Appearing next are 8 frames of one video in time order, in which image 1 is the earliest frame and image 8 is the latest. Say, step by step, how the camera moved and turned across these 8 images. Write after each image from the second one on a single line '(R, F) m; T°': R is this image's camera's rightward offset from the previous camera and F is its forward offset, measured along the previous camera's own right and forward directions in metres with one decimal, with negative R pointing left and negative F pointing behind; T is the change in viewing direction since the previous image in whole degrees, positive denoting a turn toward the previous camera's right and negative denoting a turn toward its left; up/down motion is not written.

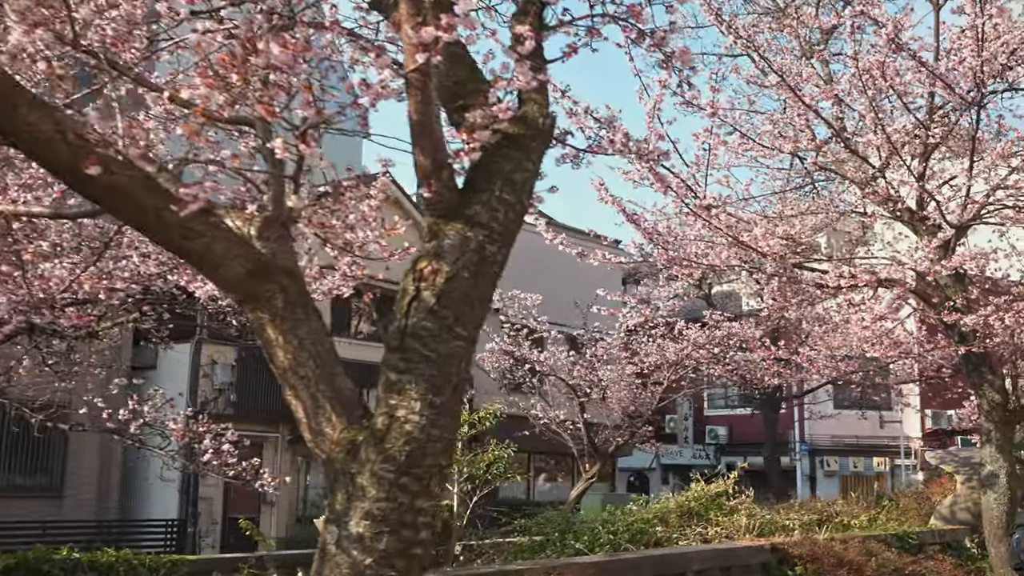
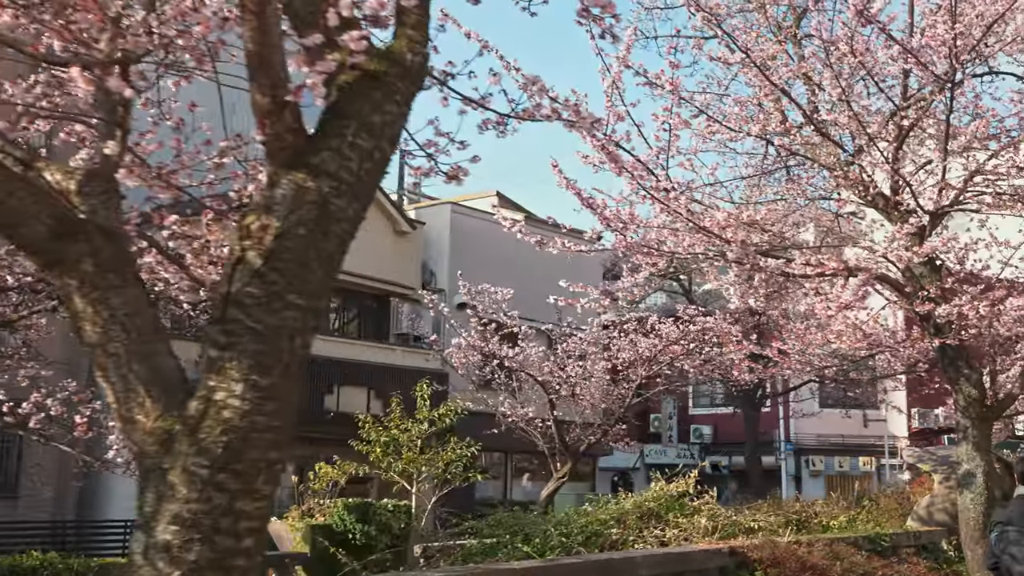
(+0.3, +0.5) m; 0°
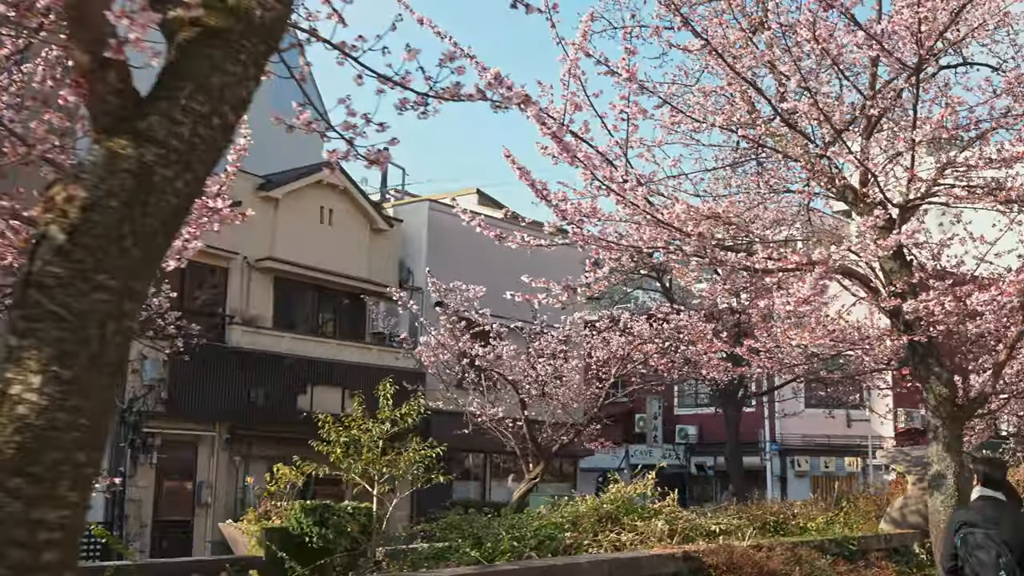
(+0.3, +0.3) m; 0°
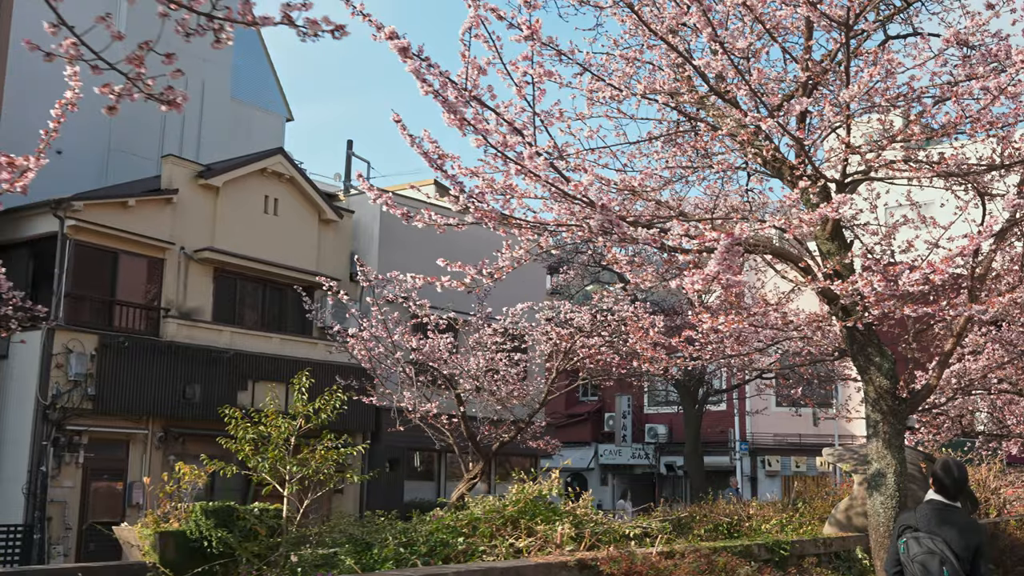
(+0.6, +0.8) m; +1°
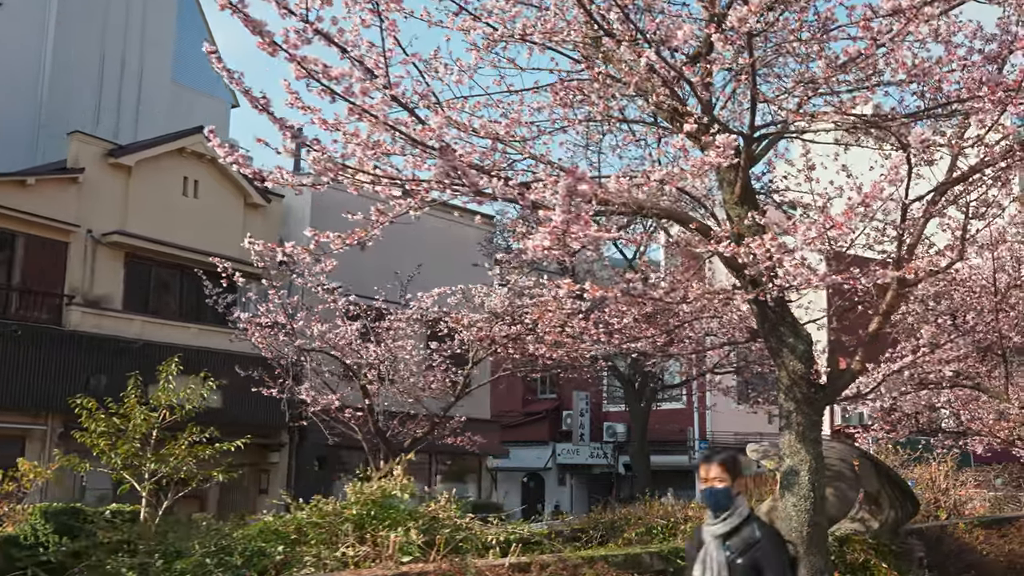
(+0.8, +1.2) m; +1°
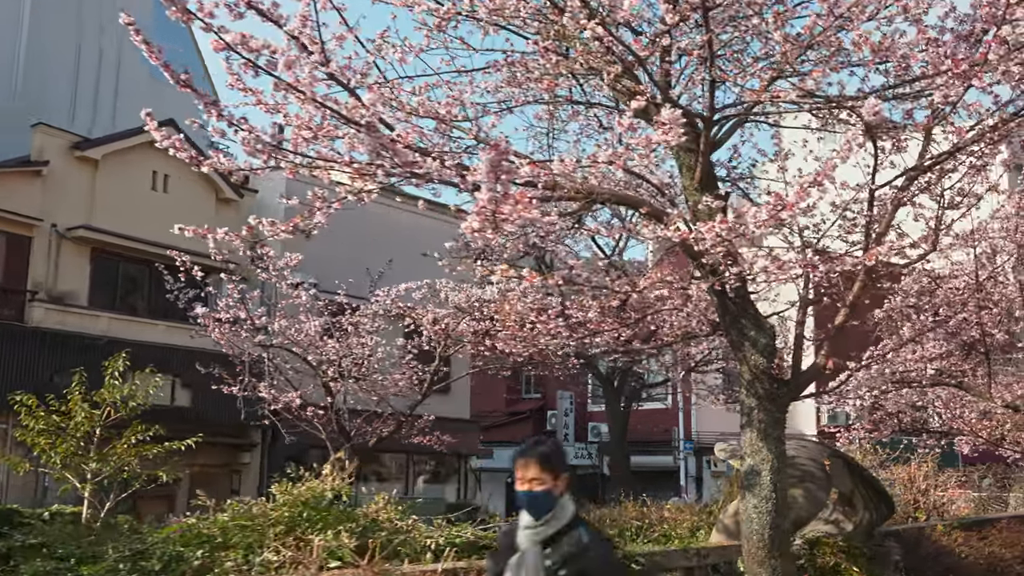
(+0.3, +0.4) m; 0°
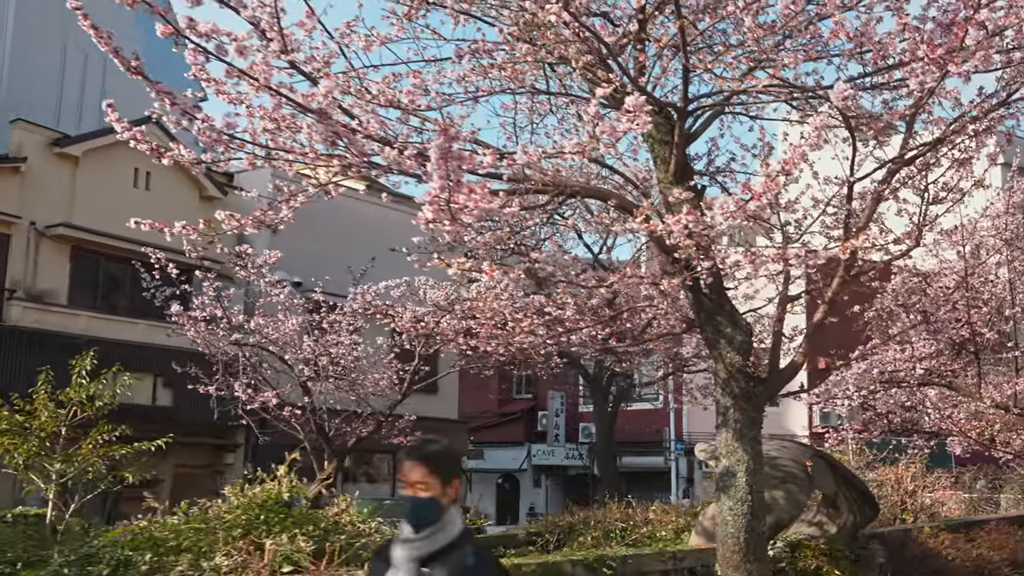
(+0.2, +0.2) m; 0°
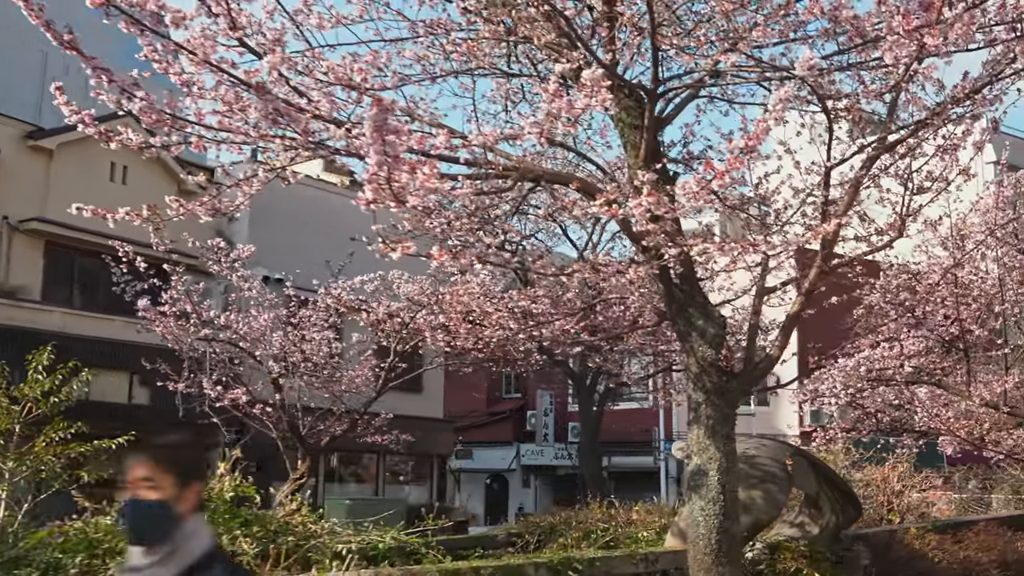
(+0.2, +0.3) m; 0°
